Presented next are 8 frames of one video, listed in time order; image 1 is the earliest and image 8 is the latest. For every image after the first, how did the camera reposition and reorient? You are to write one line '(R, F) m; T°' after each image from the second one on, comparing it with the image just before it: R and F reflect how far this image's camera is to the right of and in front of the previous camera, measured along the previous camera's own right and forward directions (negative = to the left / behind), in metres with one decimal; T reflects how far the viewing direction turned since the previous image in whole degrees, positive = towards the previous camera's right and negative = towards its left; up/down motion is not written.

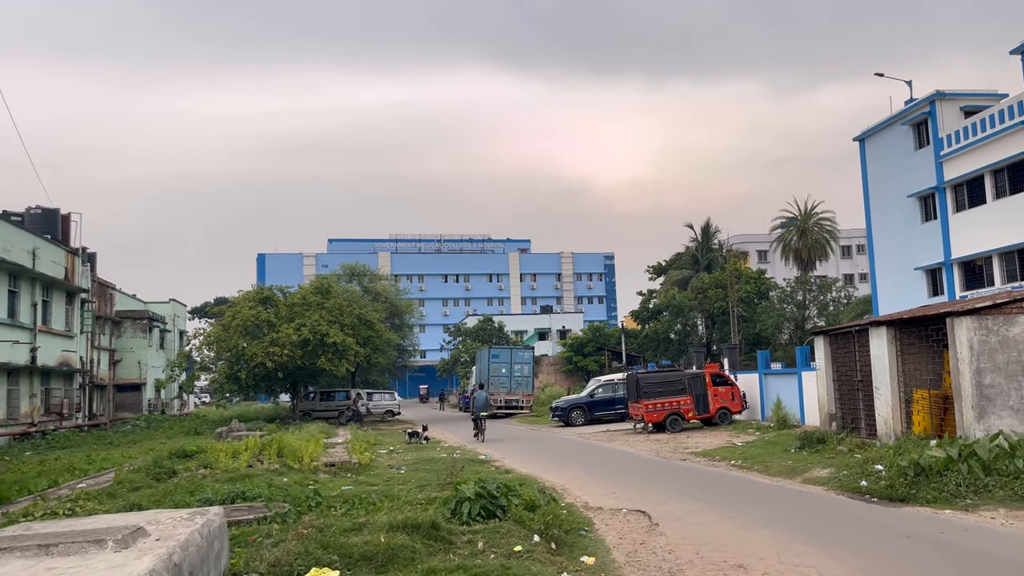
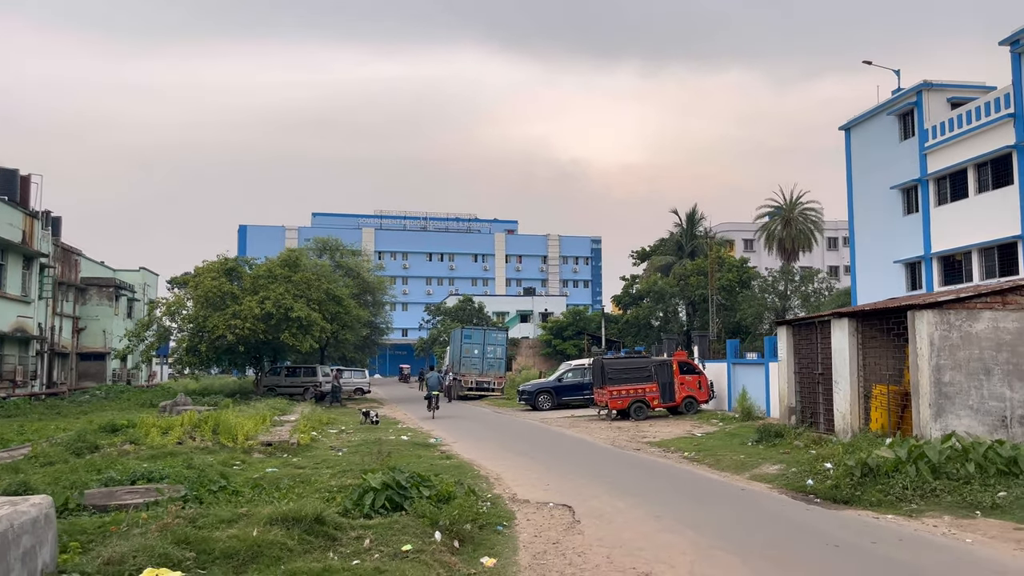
(+0.8, +0.7) m; +1°
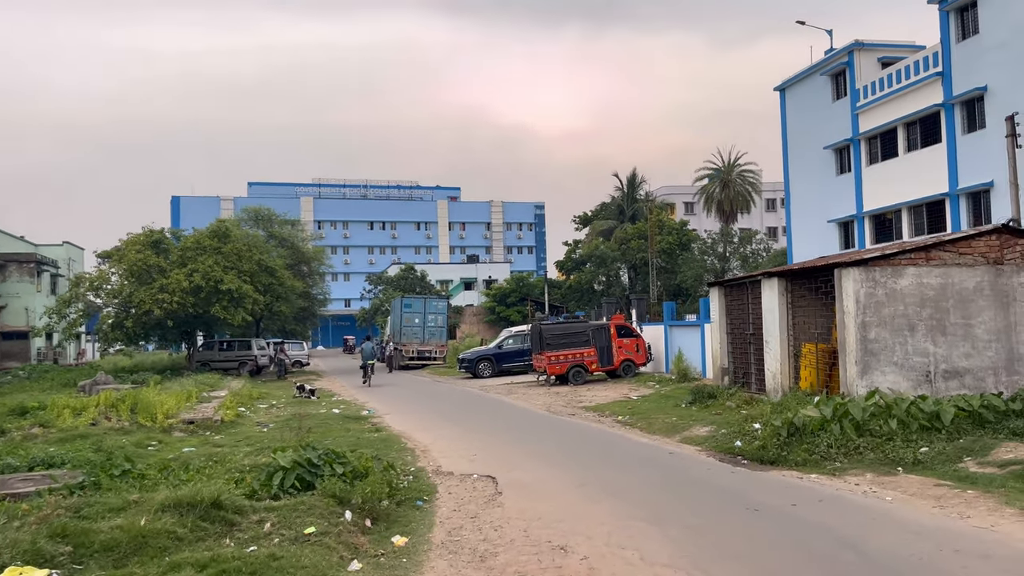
(+0.3, +0.3) m; +4°
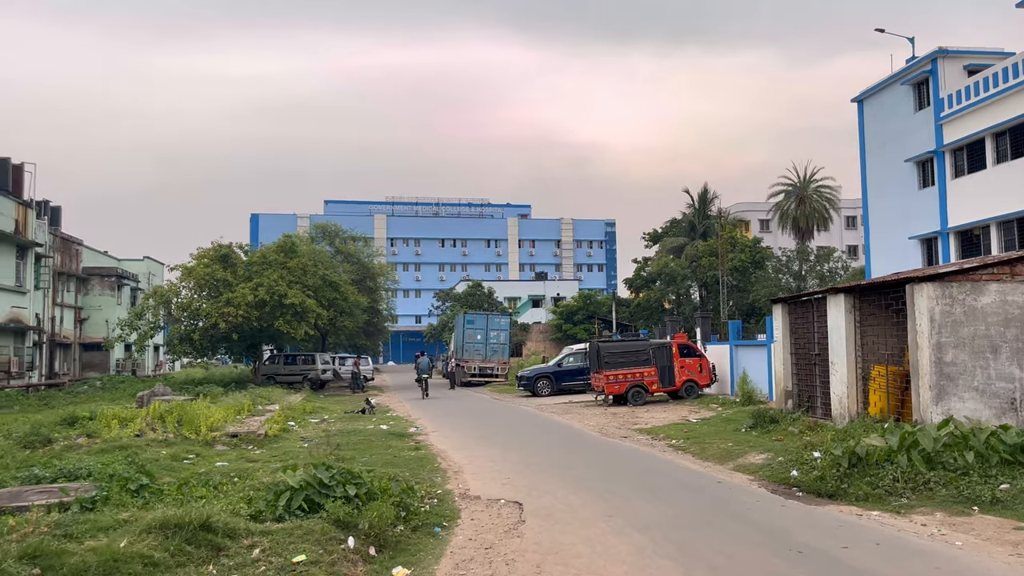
(+0.5, +0.5) m; -5°
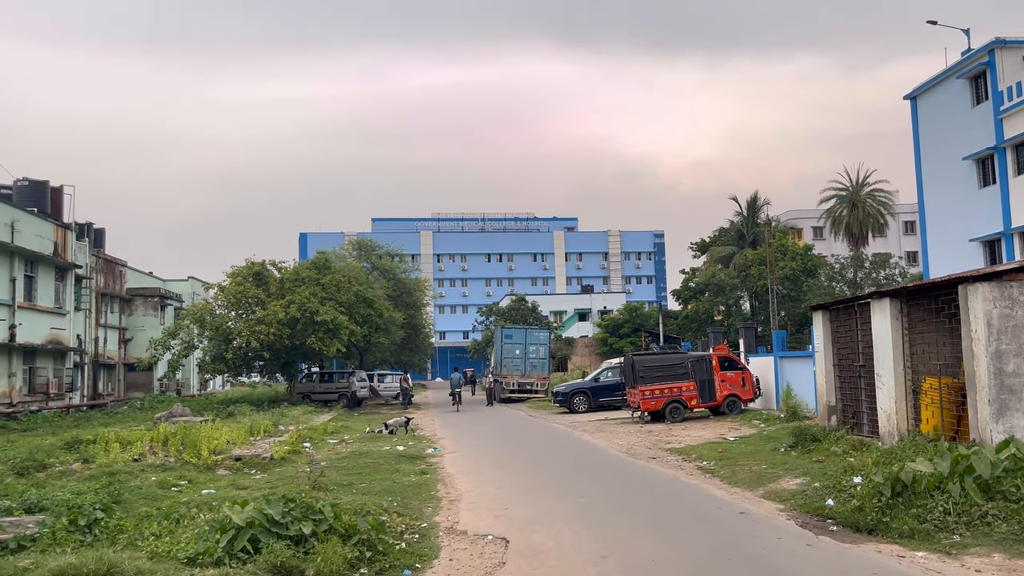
(+0.7, +0.9) m; -4°
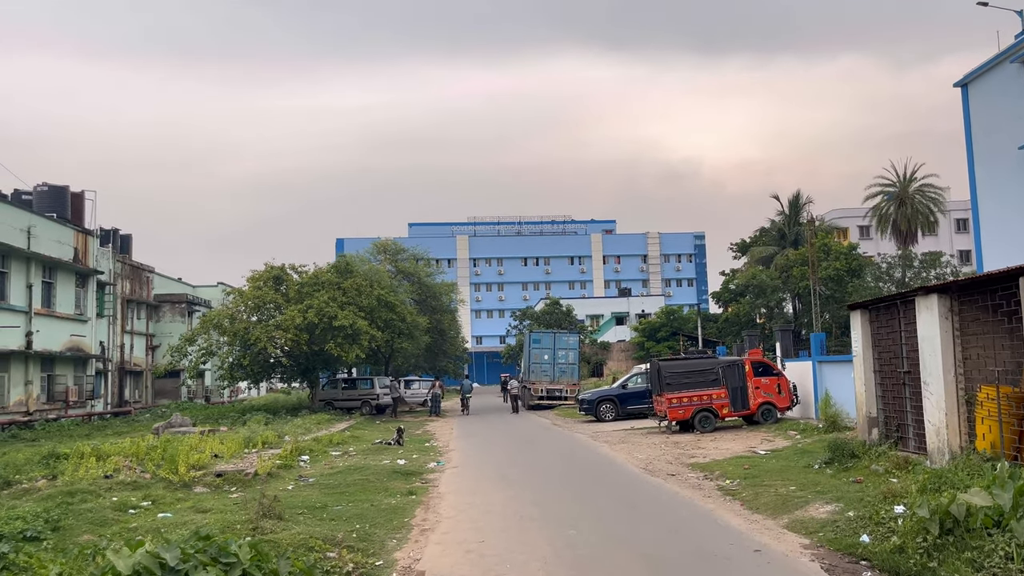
(+0.7, +1.2) m; -3°
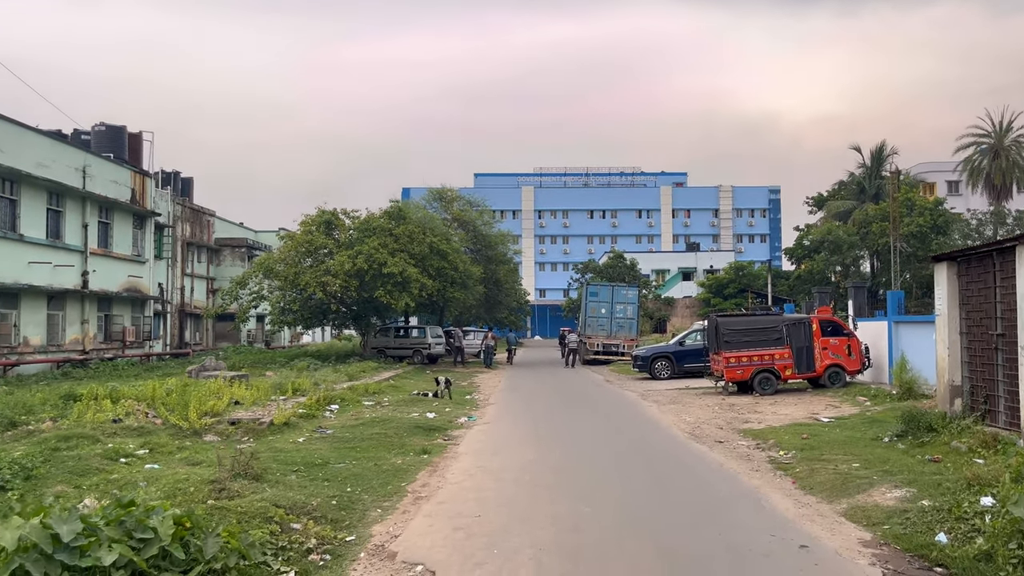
(+0.5, +1.2) m; -5°
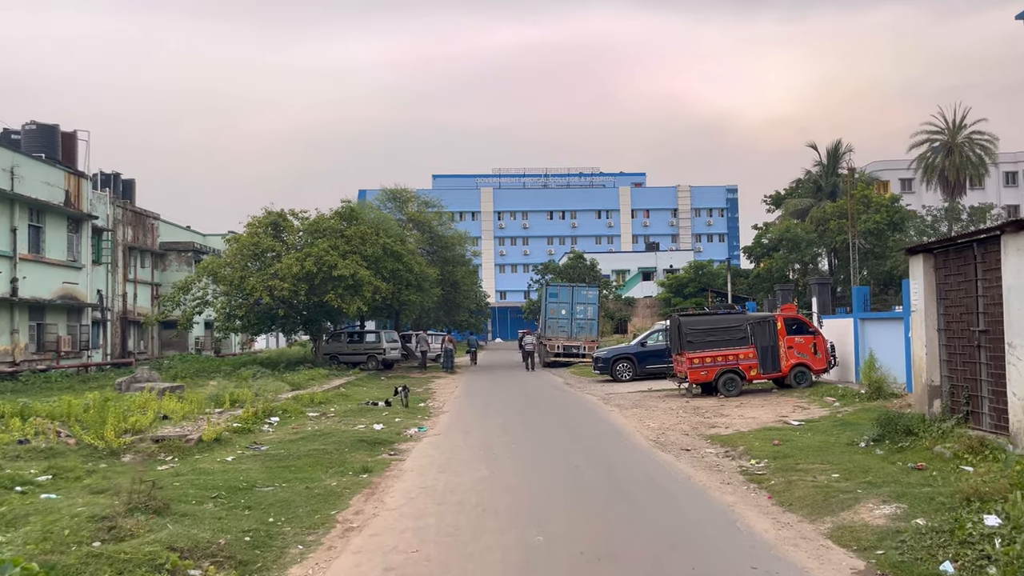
(+0.2, +0.9) m; +3°
